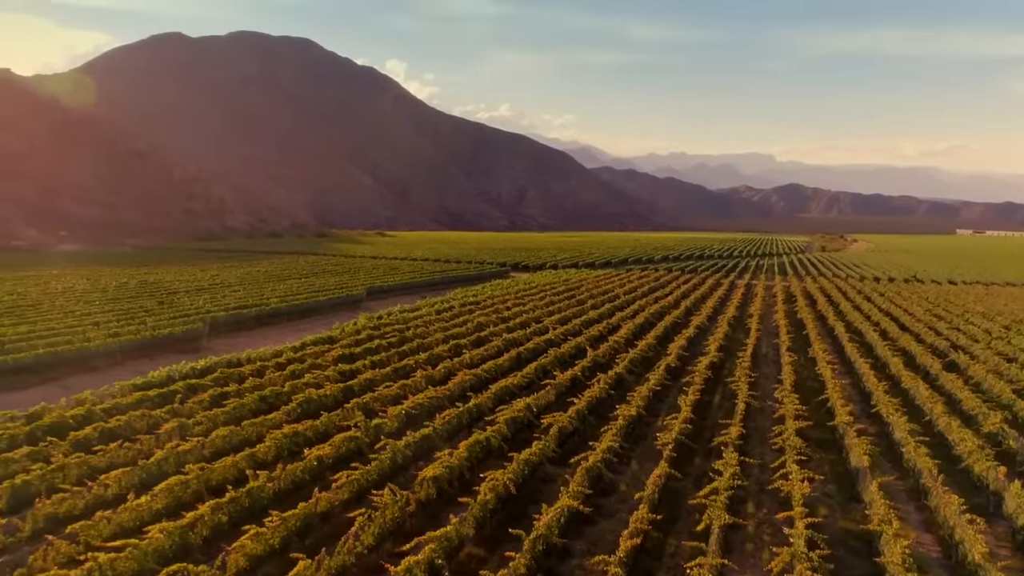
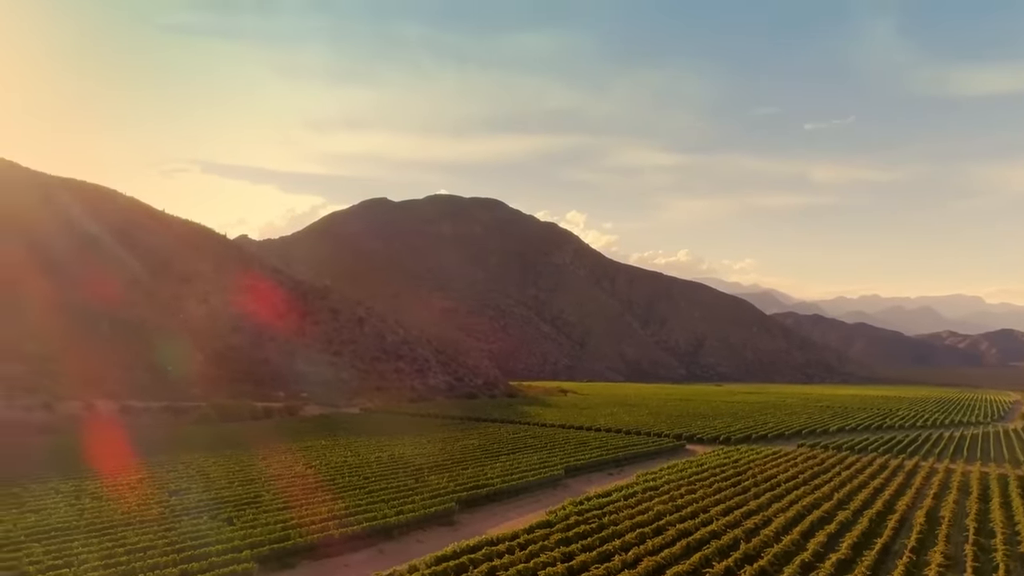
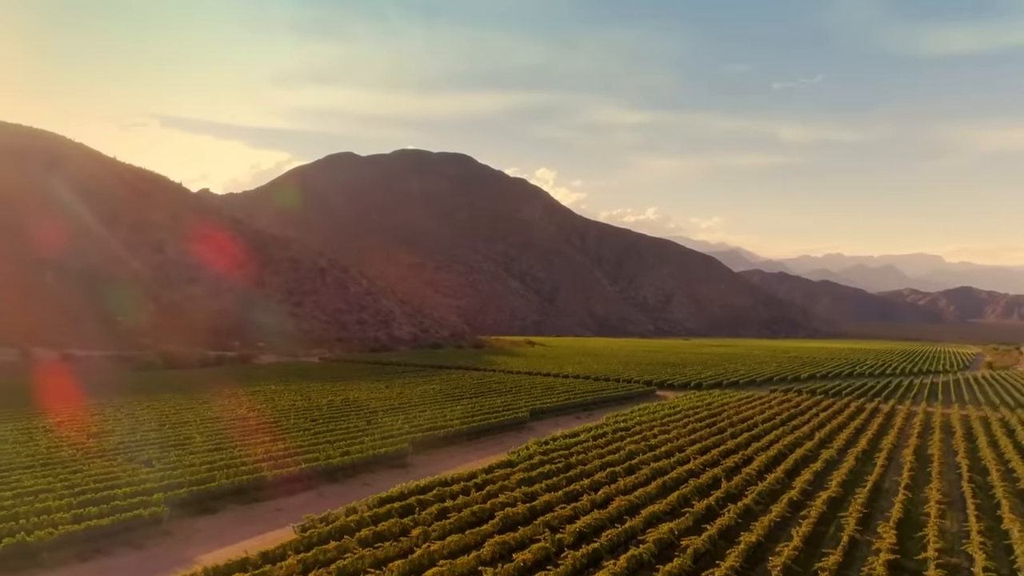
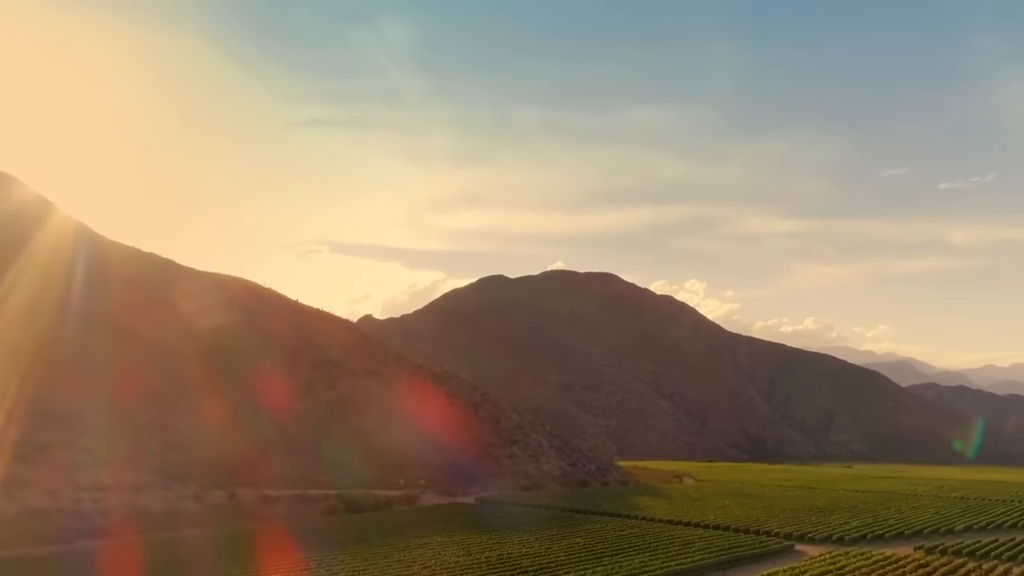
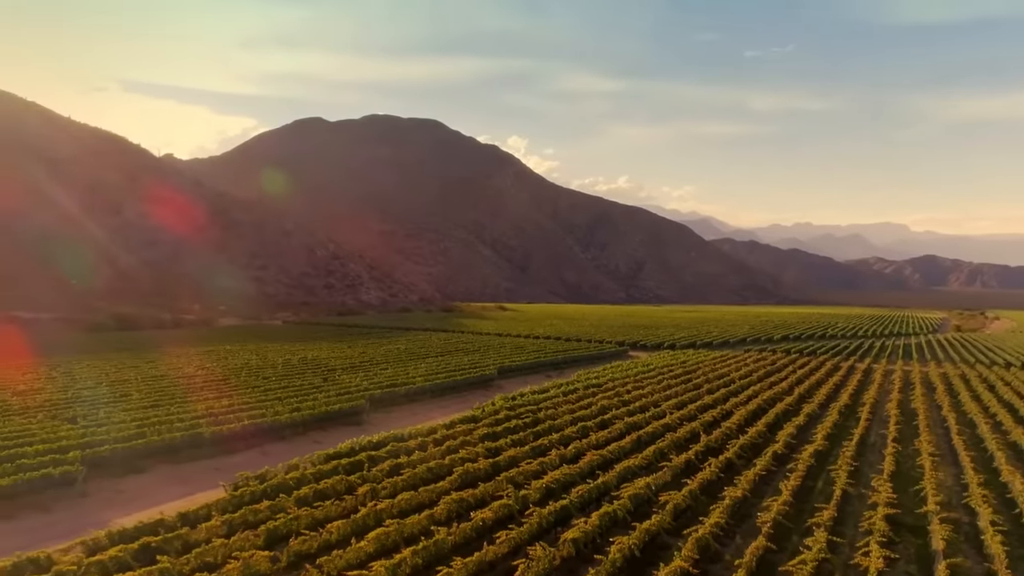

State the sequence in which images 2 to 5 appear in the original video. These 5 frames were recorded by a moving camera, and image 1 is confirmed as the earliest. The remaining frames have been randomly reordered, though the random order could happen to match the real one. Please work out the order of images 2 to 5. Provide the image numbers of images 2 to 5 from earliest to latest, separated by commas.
5, 3, 2, 4
